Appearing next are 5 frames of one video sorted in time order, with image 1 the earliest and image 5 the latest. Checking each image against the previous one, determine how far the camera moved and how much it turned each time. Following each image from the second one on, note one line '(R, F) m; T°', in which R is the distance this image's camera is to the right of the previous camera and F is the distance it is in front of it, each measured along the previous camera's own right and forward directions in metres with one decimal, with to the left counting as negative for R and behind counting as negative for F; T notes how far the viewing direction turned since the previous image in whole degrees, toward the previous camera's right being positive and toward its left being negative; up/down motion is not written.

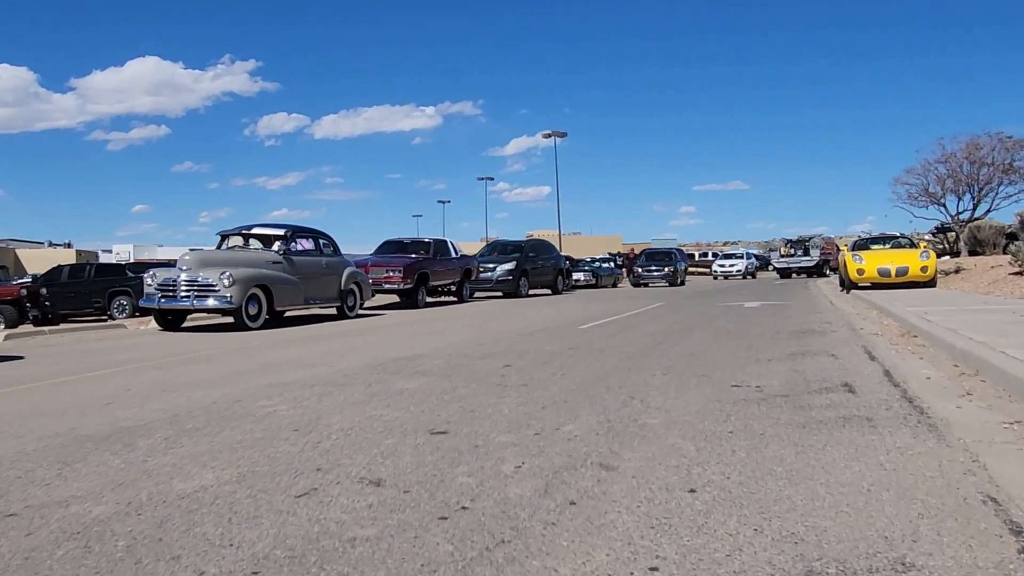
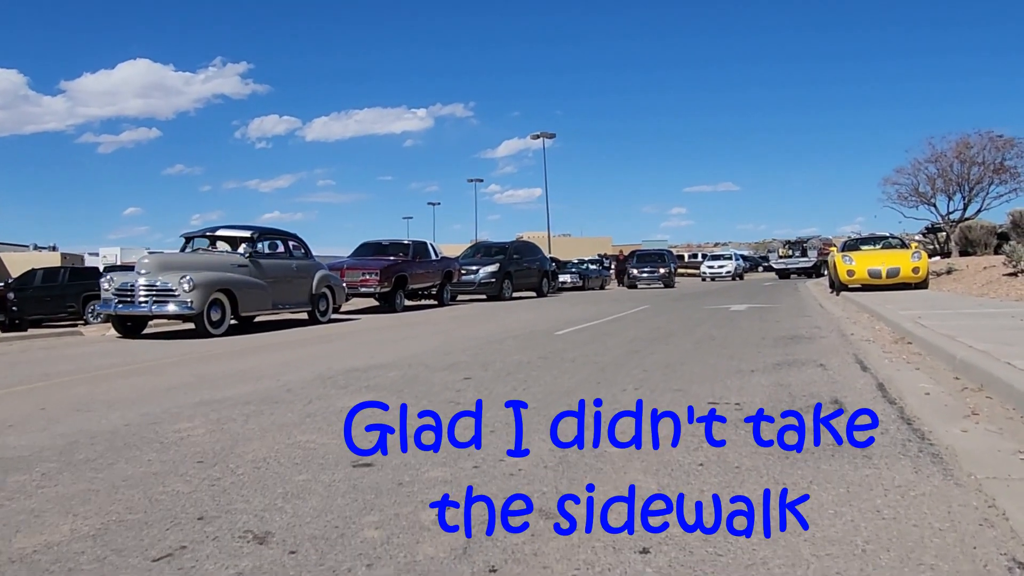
(+0.3, +0.9) m; +1°
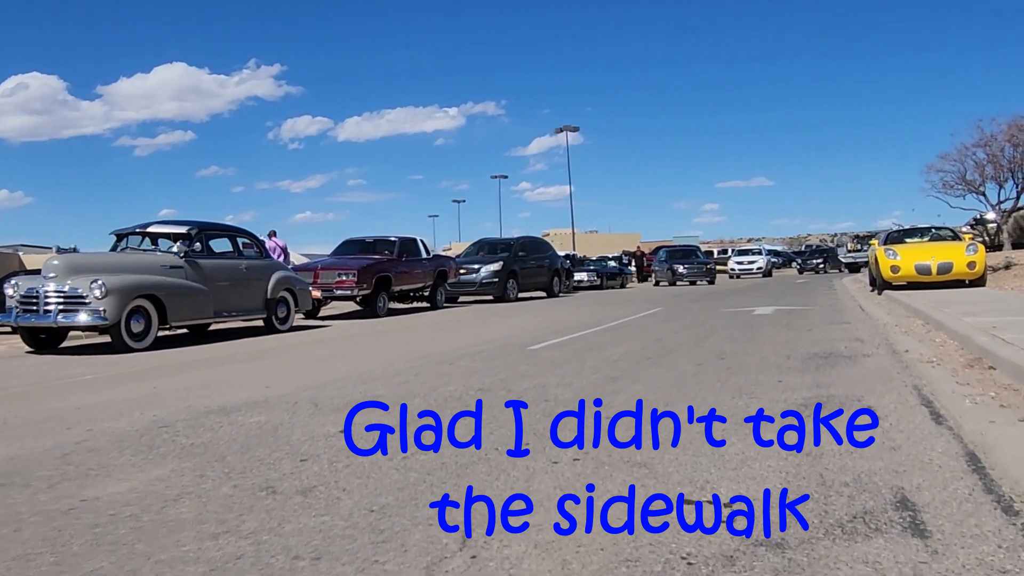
(+1.0, +3.1) m; -2°
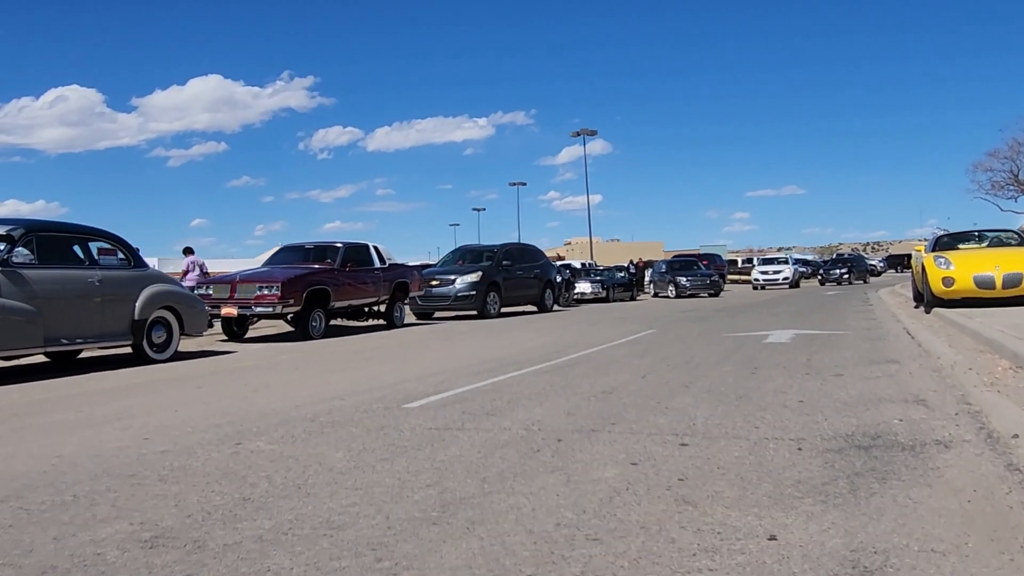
(+1.5, +4.5) m; -2°
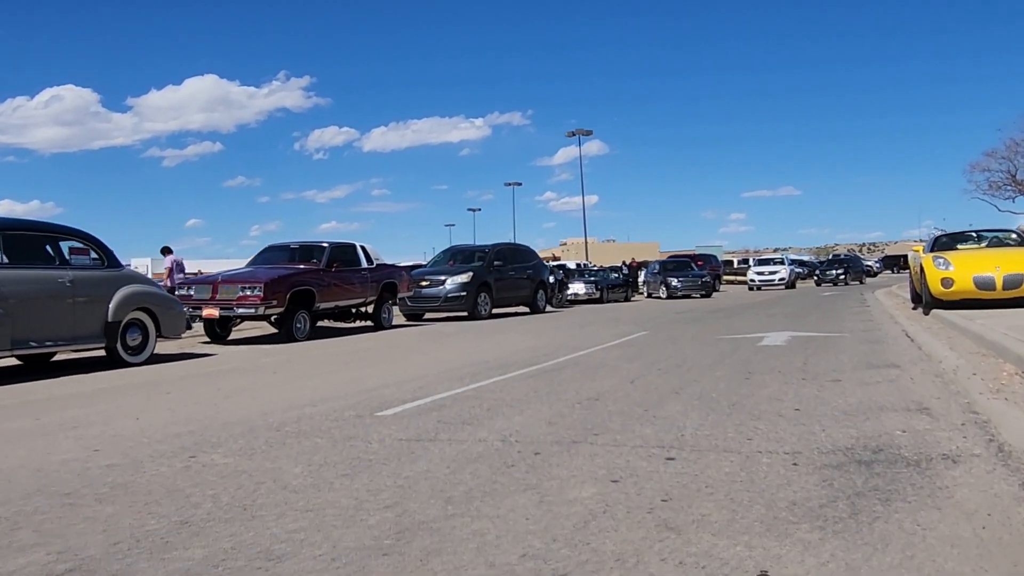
(+0.1, +0.5) m; 0°
